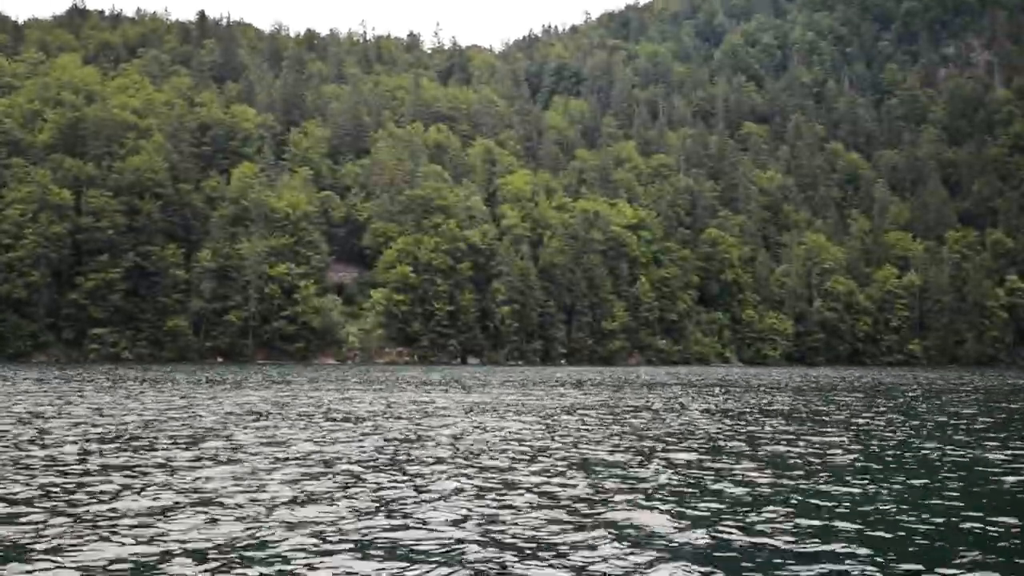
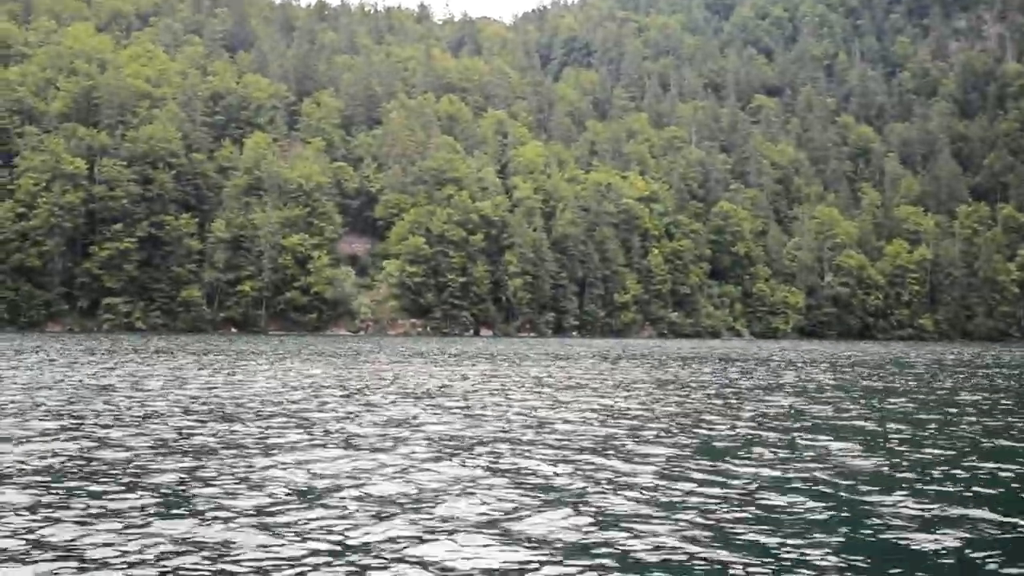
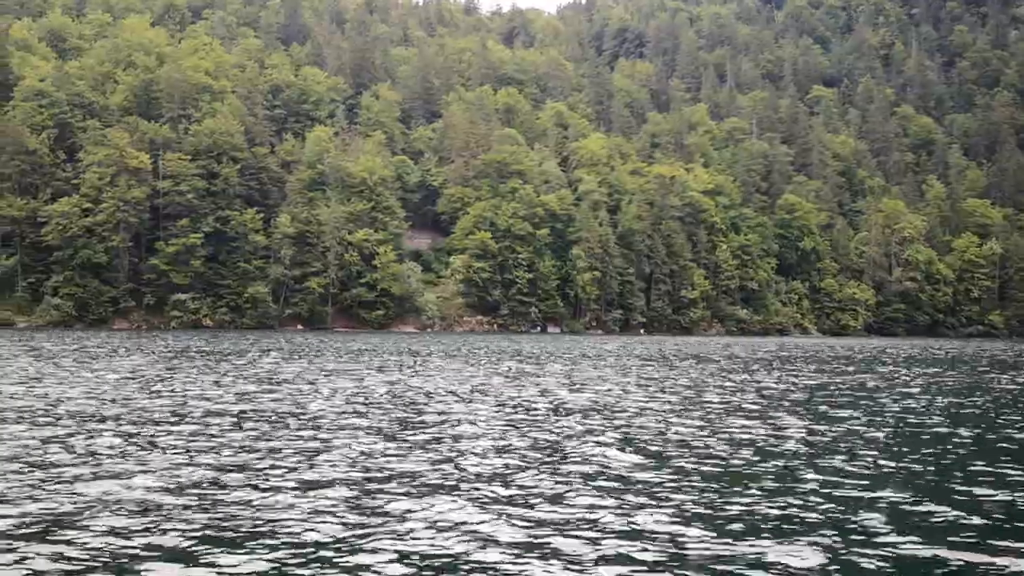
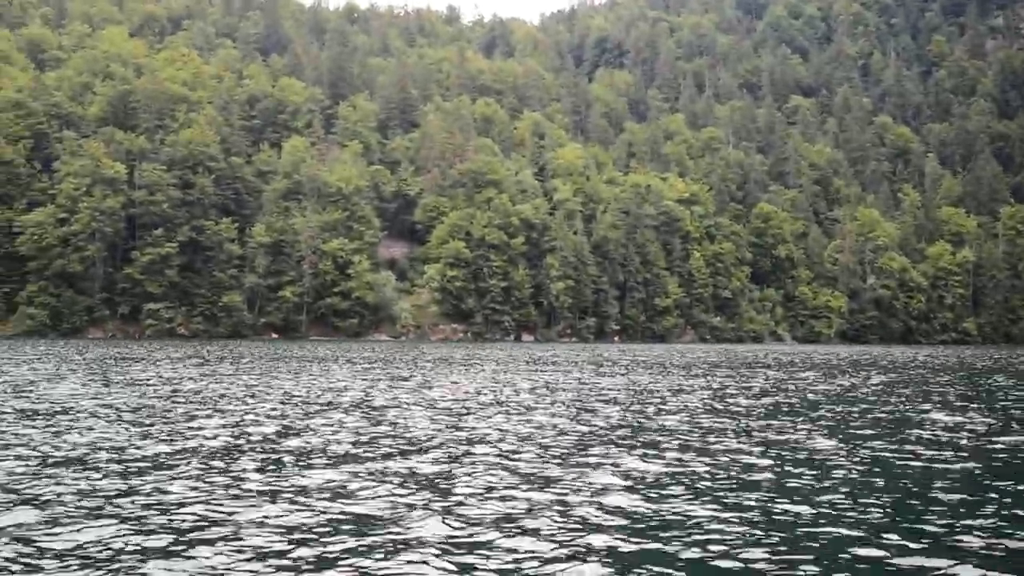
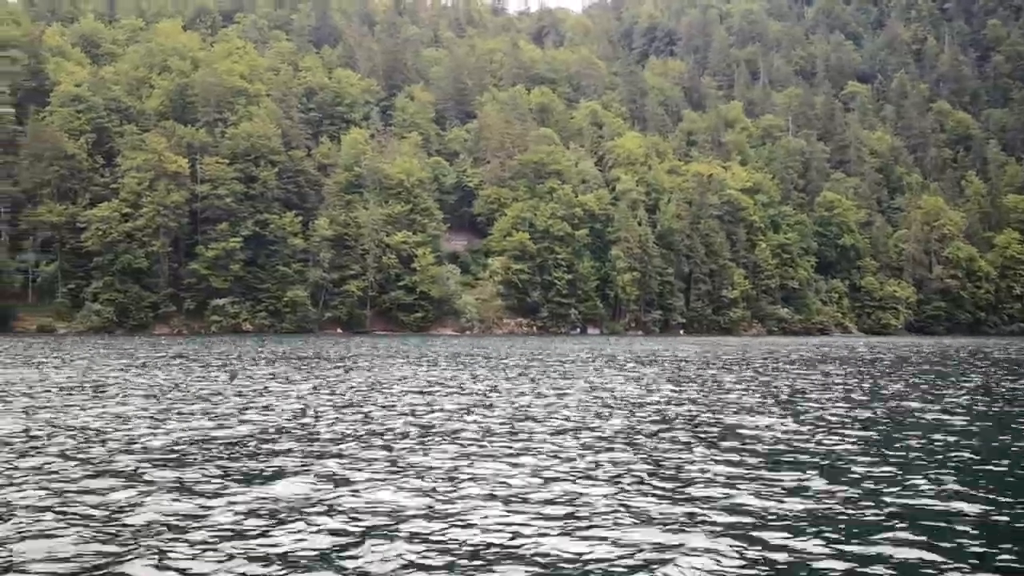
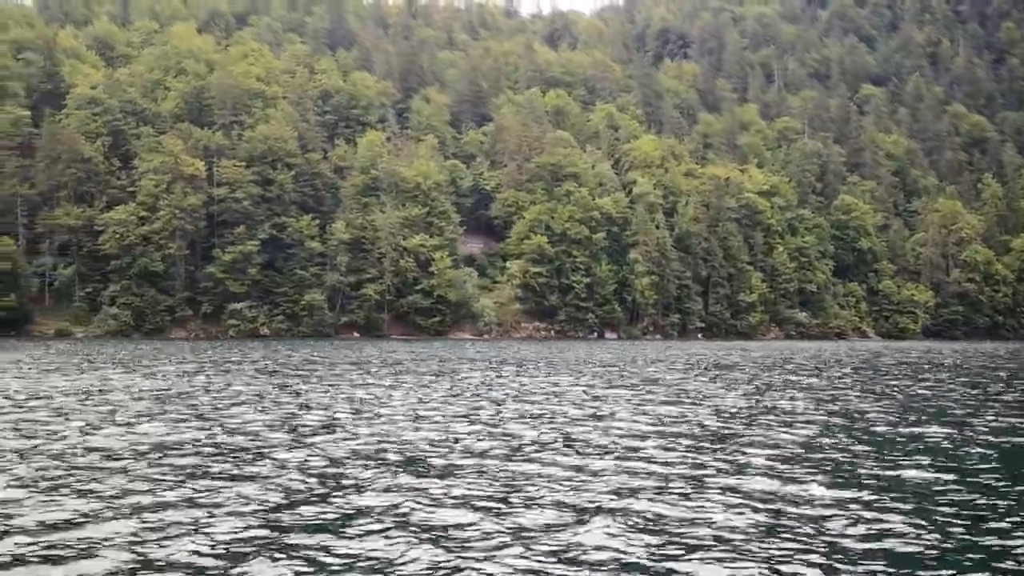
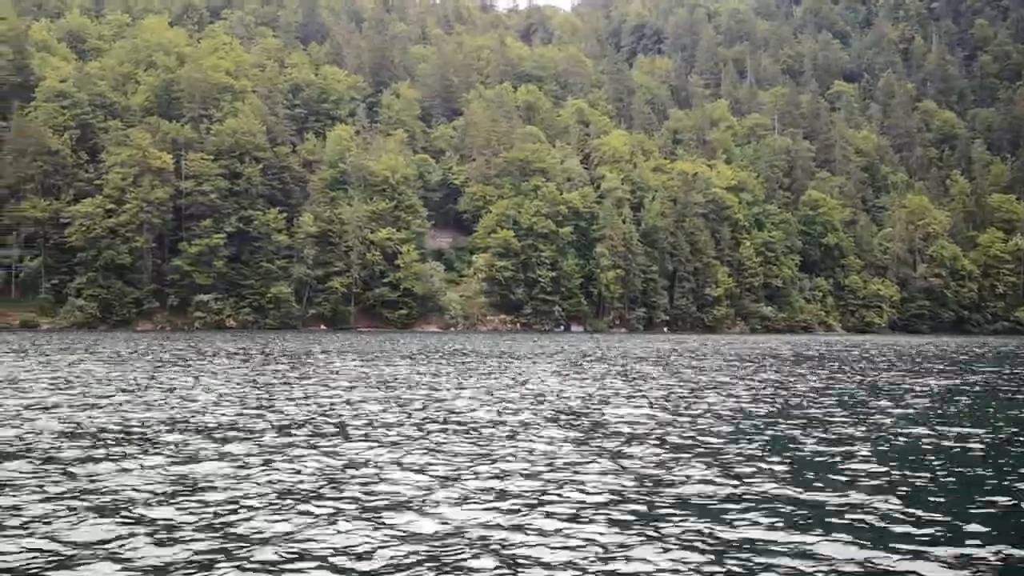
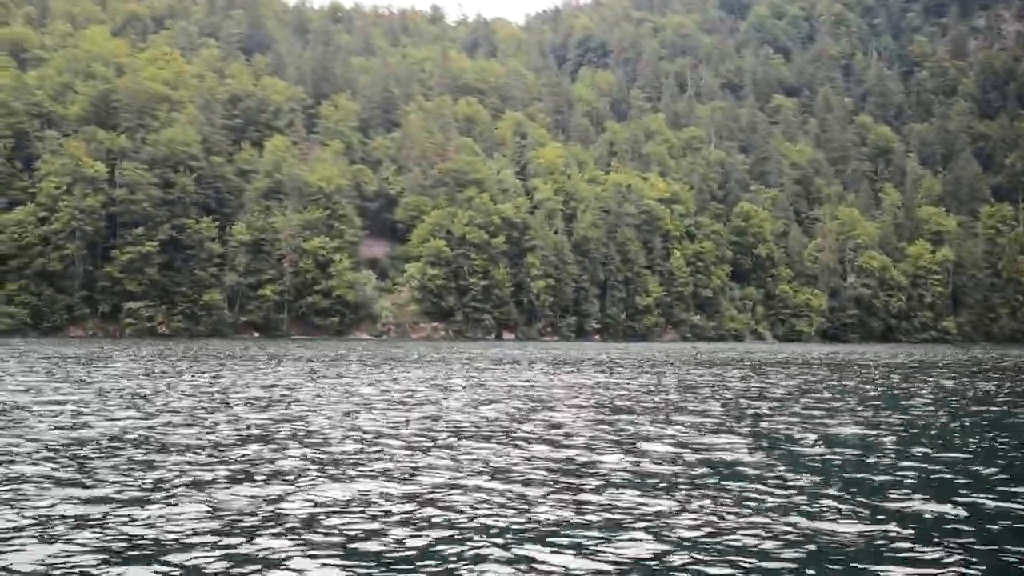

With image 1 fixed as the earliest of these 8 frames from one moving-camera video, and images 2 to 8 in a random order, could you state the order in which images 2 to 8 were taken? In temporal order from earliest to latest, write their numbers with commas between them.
2, 8, 4, 3, 7, 5, 6
